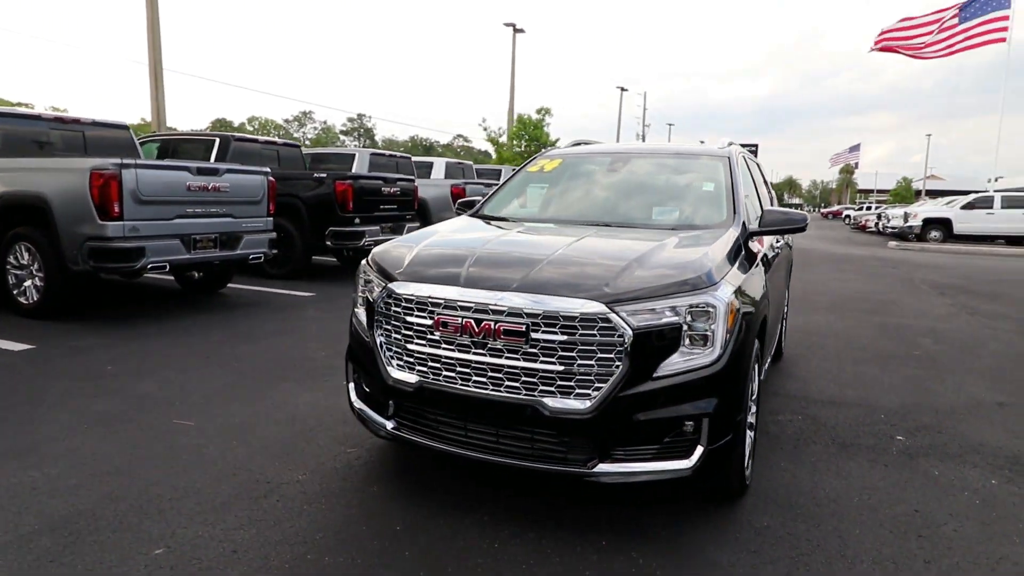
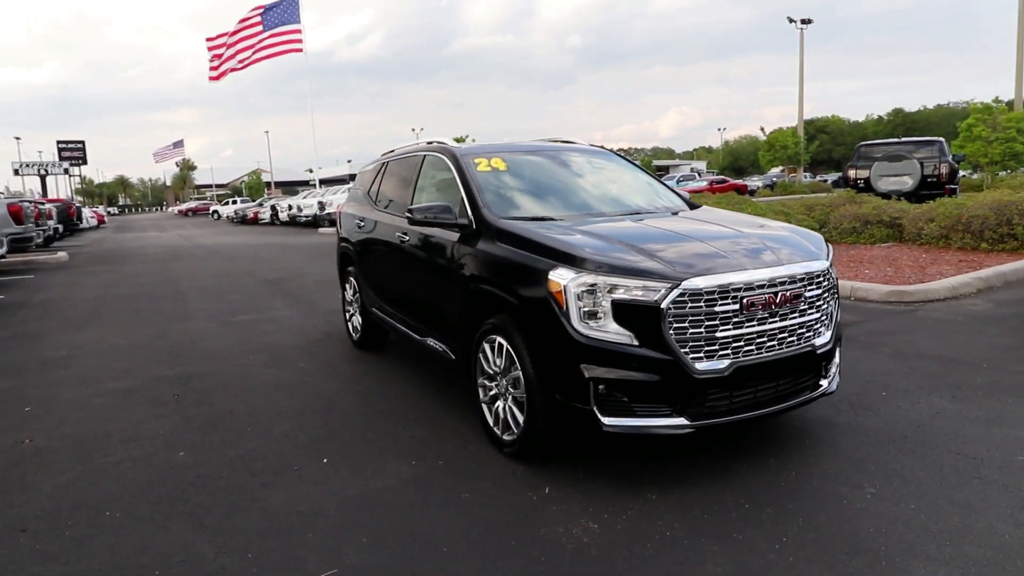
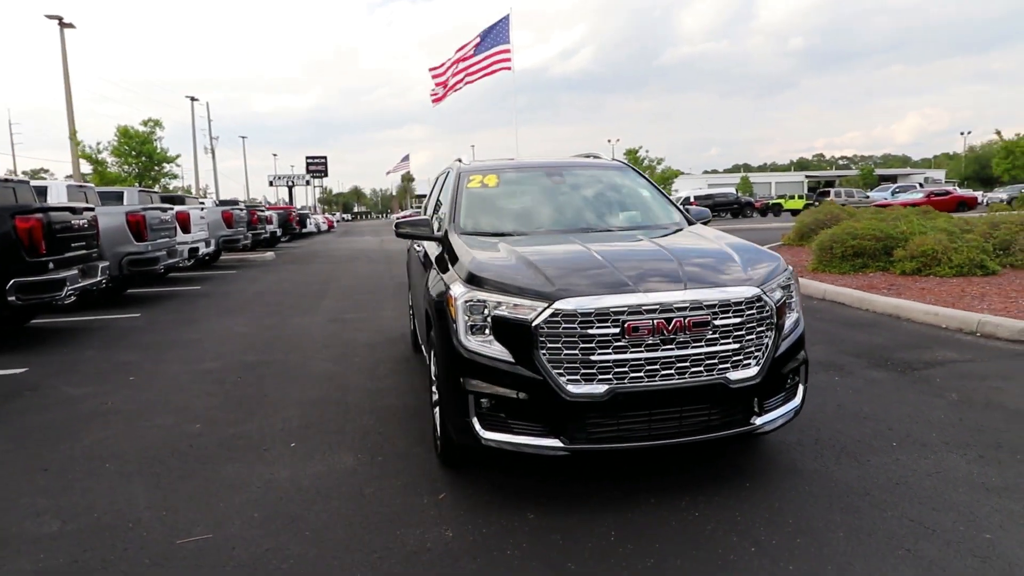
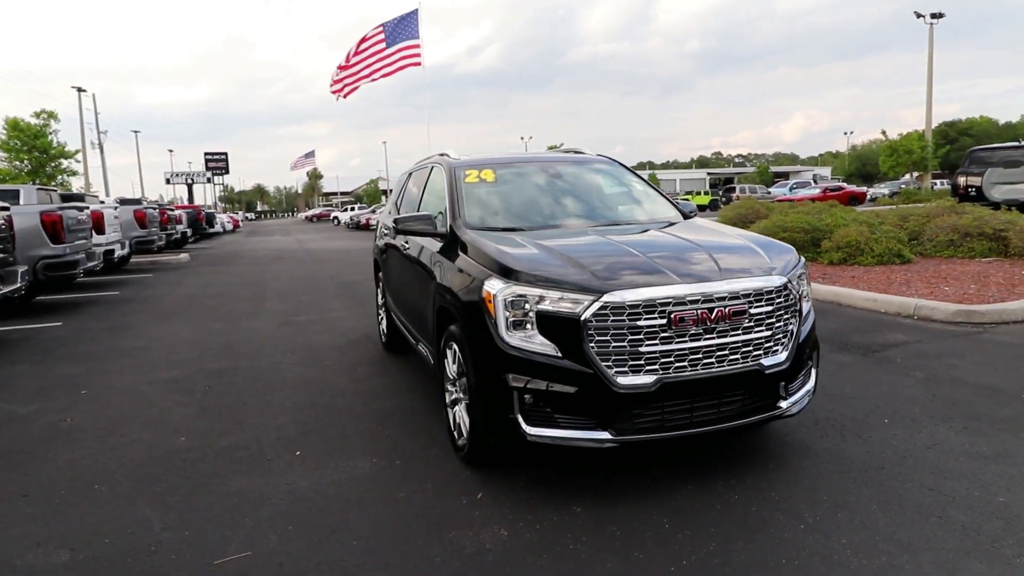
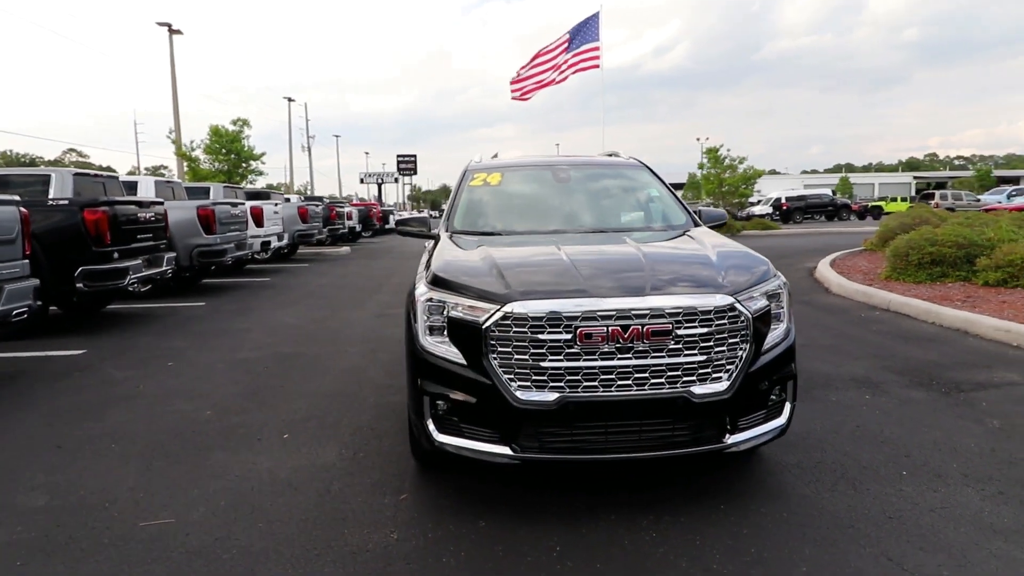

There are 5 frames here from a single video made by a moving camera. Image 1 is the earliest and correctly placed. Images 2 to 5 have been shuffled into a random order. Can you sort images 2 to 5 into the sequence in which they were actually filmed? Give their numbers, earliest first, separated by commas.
5, 3, 4, 2
